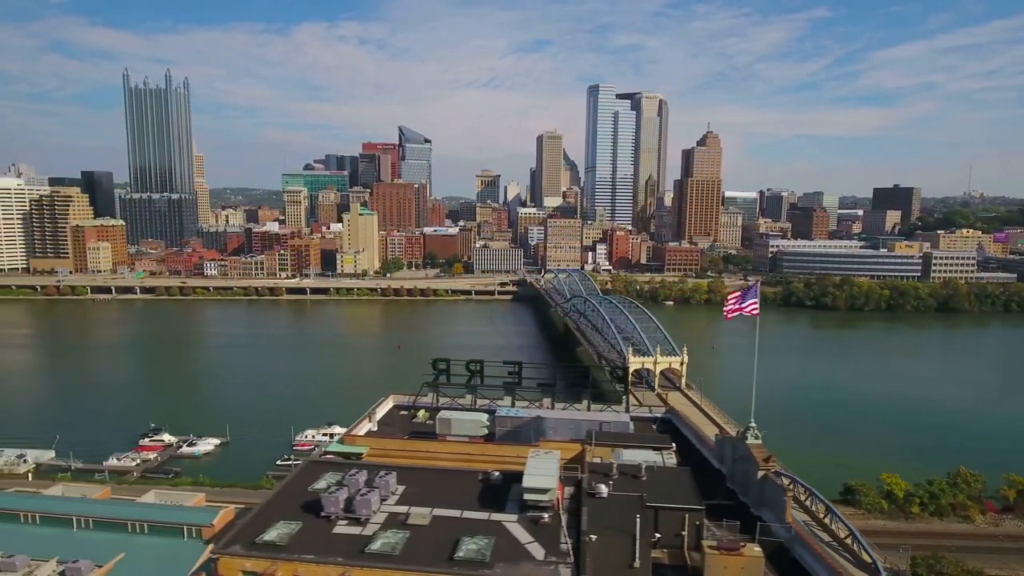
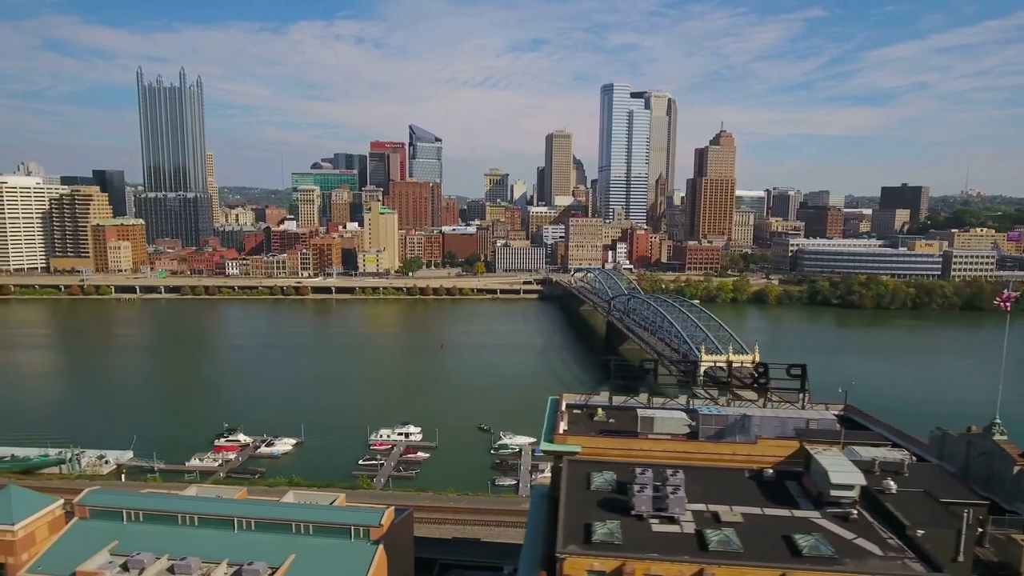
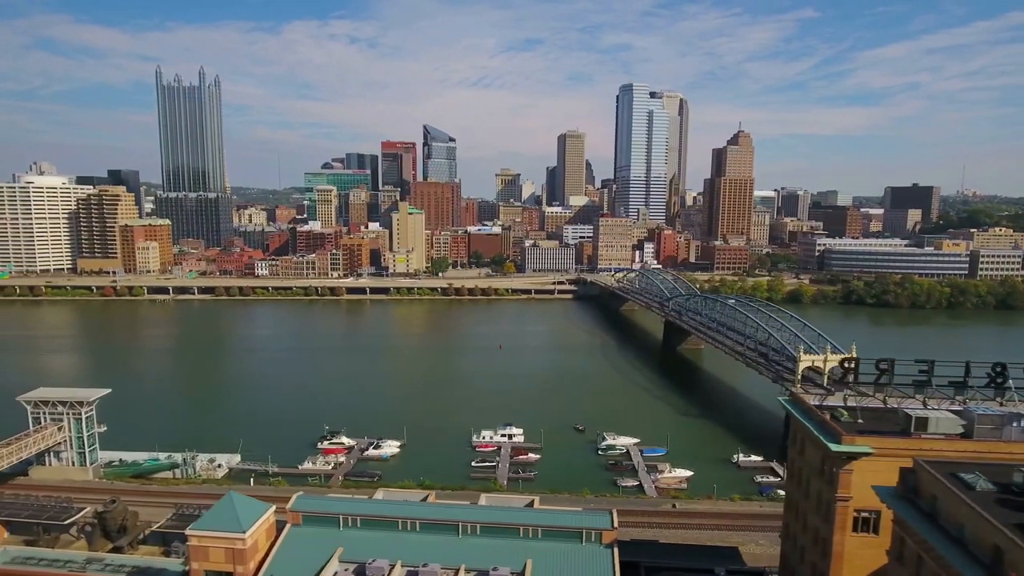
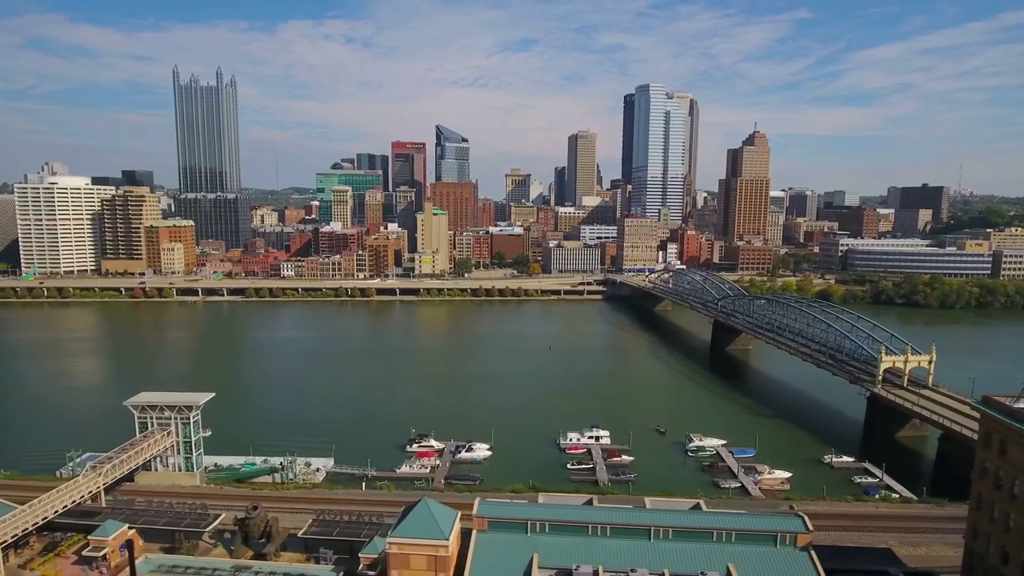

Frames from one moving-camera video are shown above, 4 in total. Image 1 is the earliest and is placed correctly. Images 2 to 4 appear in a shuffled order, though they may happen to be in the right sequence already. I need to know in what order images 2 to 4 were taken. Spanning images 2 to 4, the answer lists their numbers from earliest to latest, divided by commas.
2, 3, 4
